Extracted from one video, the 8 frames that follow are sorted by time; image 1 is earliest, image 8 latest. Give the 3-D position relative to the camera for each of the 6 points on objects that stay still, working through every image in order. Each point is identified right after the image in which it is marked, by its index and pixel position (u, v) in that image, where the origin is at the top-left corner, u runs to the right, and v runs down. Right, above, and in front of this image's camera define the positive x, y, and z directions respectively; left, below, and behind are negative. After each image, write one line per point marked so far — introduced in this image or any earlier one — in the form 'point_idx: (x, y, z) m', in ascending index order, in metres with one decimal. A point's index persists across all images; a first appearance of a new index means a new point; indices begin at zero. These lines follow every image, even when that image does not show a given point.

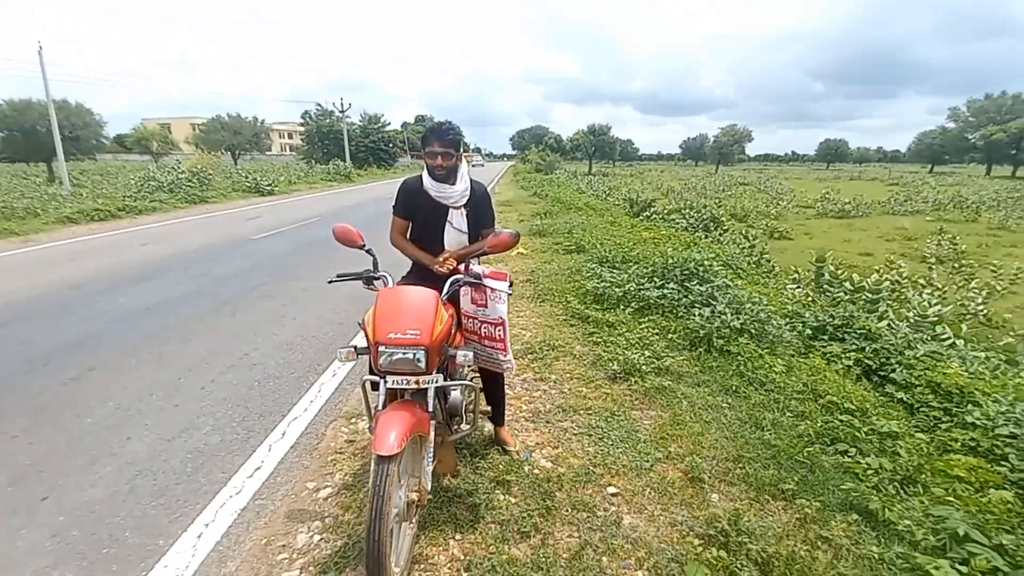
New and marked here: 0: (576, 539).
0: (+0.3, -1.2, +2.4) m
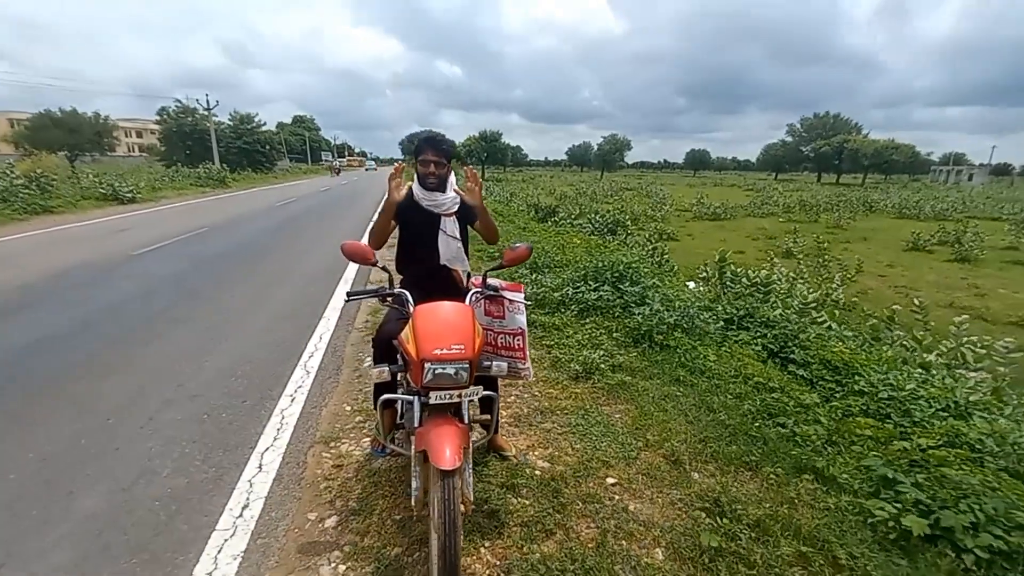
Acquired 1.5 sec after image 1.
0: (+0.4, -1.2, +2.5) m
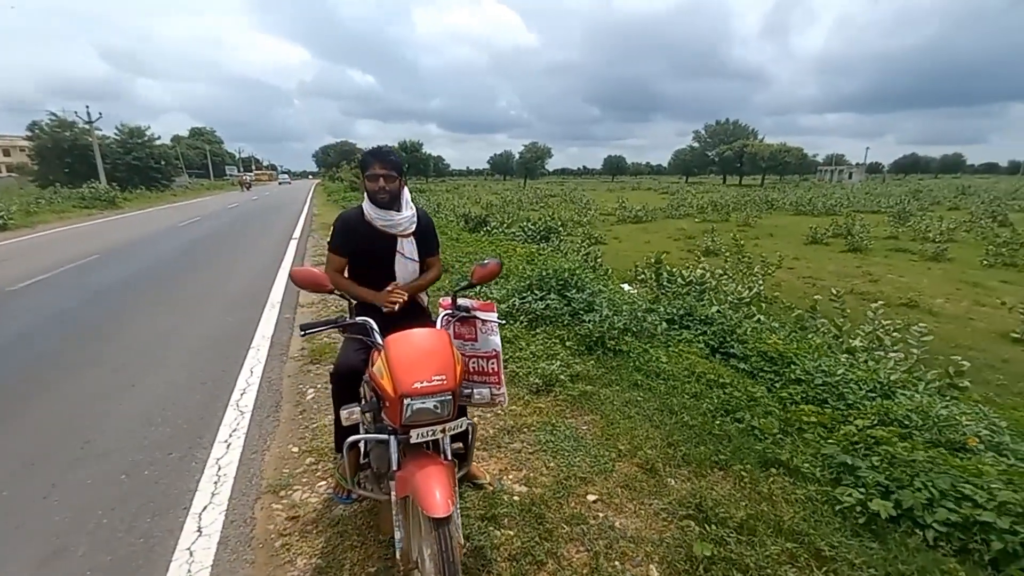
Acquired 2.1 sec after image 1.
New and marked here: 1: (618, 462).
0: (+0.4, -1.3, +2.4) m
1: (+0.7, -1.1, +3.2) m
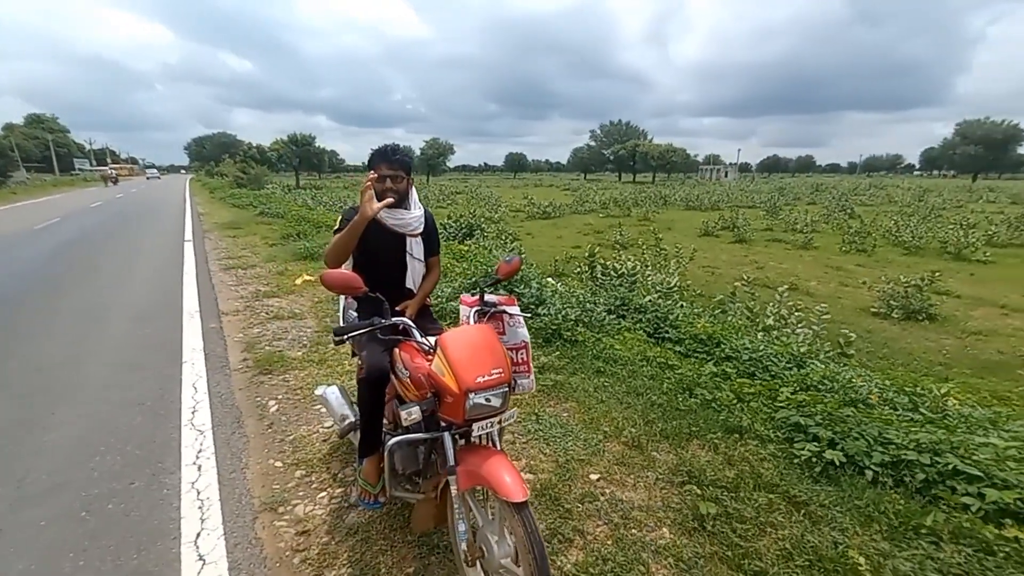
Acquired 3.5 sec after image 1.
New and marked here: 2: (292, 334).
0: (+0.5, -1.3, +2.6) m
1: (+0.7, -1.1, +3.4) m
2: (-2.7, -0.6, +5.9) m
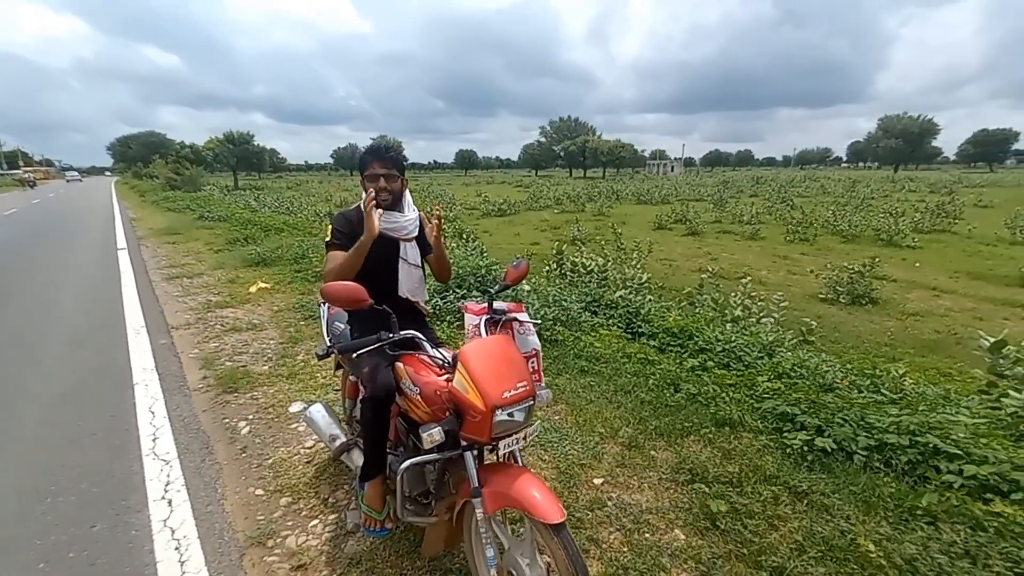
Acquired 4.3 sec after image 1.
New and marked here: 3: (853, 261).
0: (+0.6, -1.3, +2.6) m
1: (+0.6, -1.1, +3.4) m
2: (-2.9, -0.7, +5.6) m
3: (+9.1, +0.7, +13.1) m
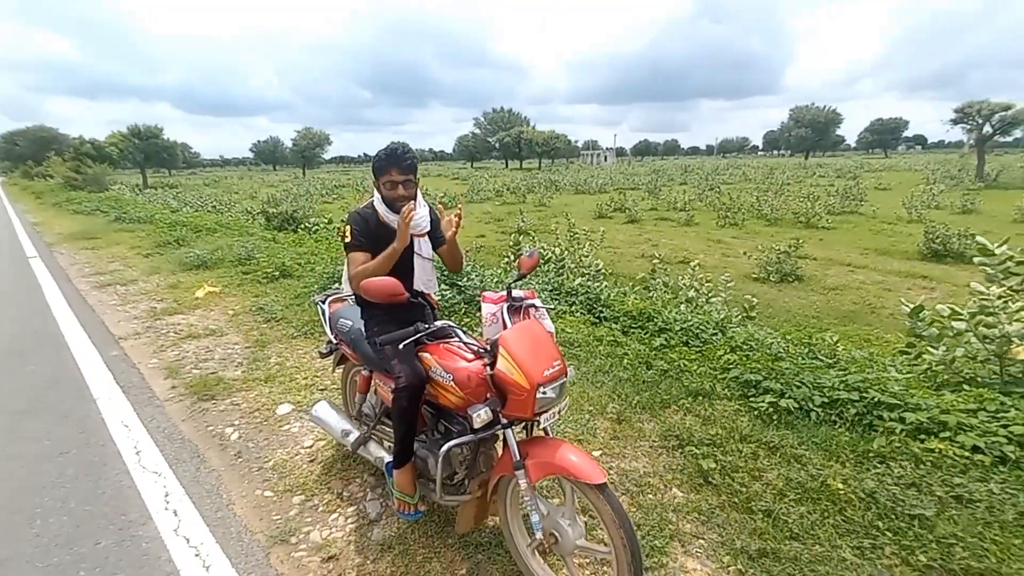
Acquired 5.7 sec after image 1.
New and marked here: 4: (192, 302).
0: (+0.6, -1.2, +2.8) m
1: (+0.6, -1.0, +3.7) m
2: (-3.2, -0.7, +5.4) m
3: (+7.7, +1.3, +14.2) m
4: (-4.7, -0.2, +7.3) m
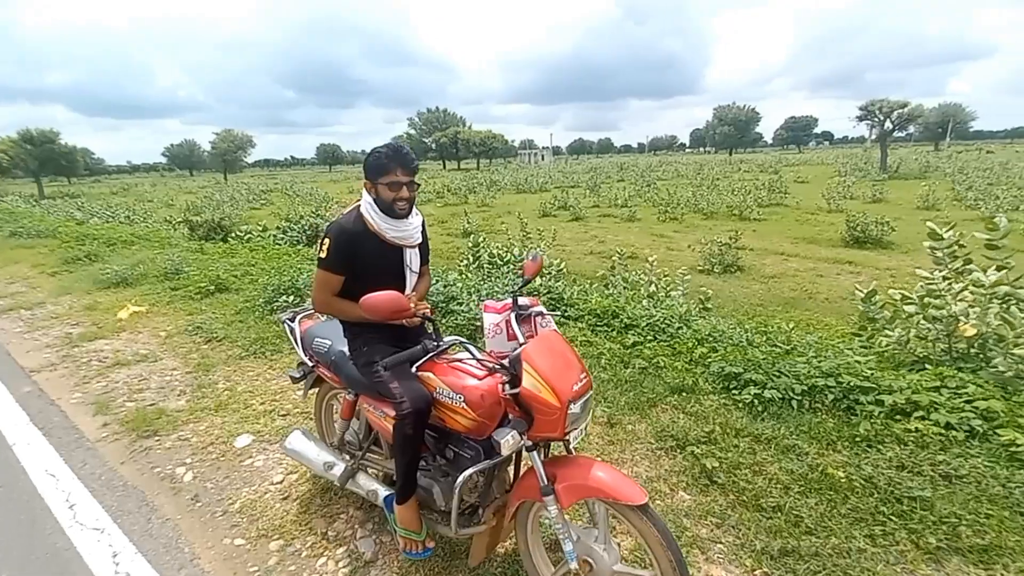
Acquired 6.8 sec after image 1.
0: (+0.7, -1.2, +2.7) m
1: (+0.5, -1.0, +3.5) m
2: (-3.5, -0.9, +4.8) m
3: (+6.2, +1.6, +14.9) m
4: (-5.3, -0.5, +6.5) m
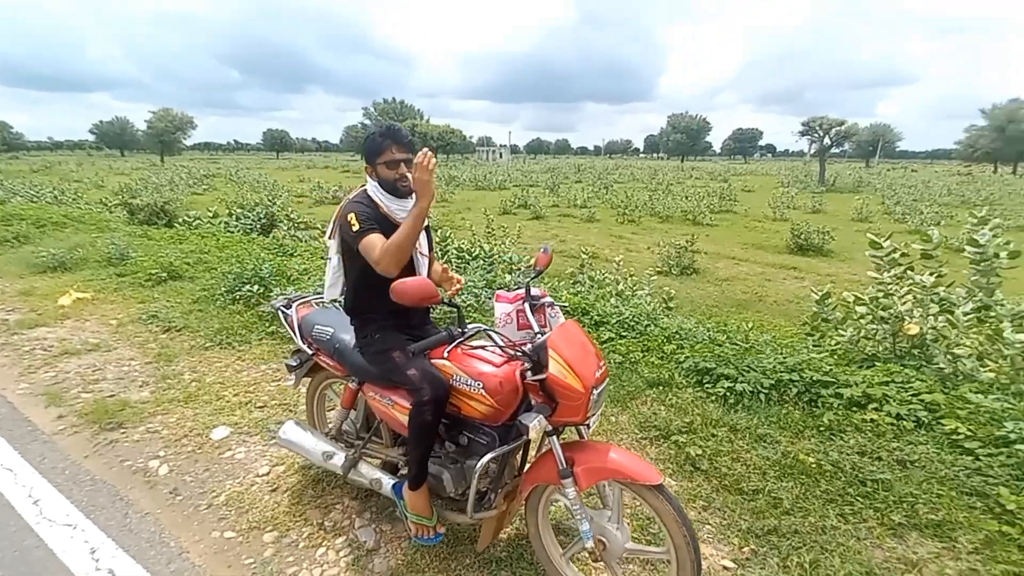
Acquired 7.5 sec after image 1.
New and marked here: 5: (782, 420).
0: (+0.6, -1.2, +2.8) m
1: (+0.4, -1.0, +3.6) m
2: (-3.7, -0.8, +4.5) m
3: (+5.1, +1.6, +15.5) m
4: (-5.6, -0.3, +6.1) m
5: (+1.9, -0.9, +3.5) m
